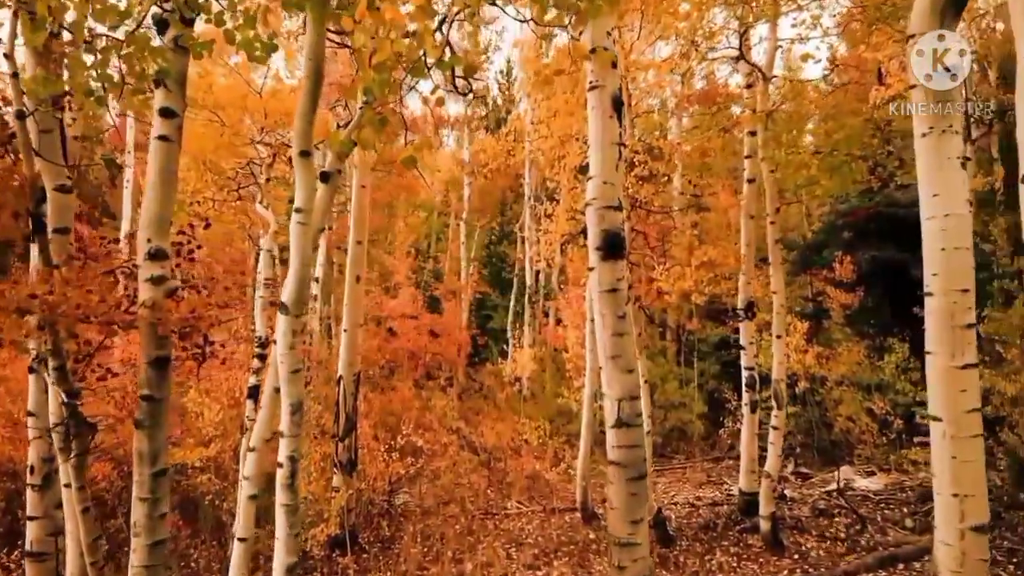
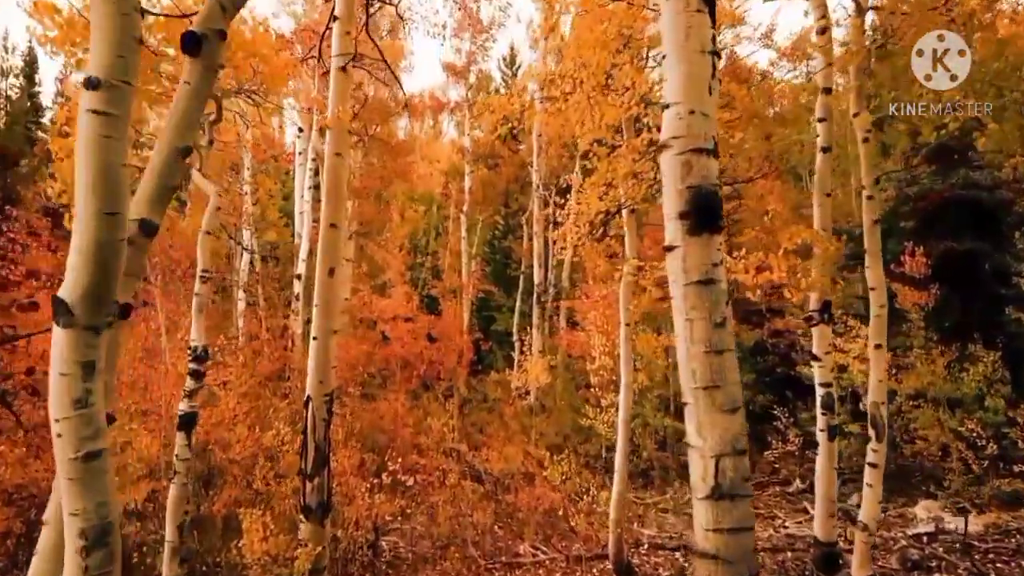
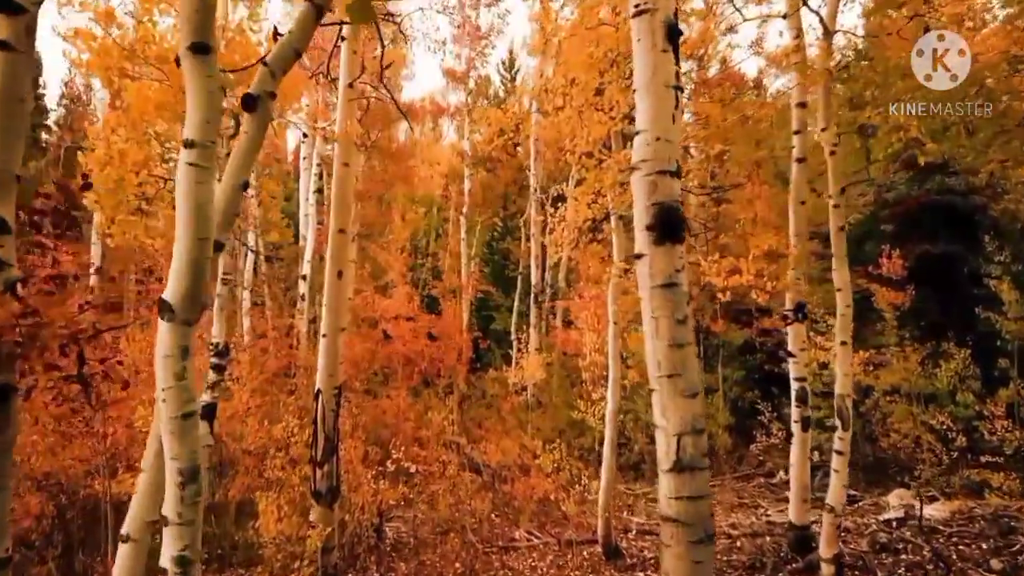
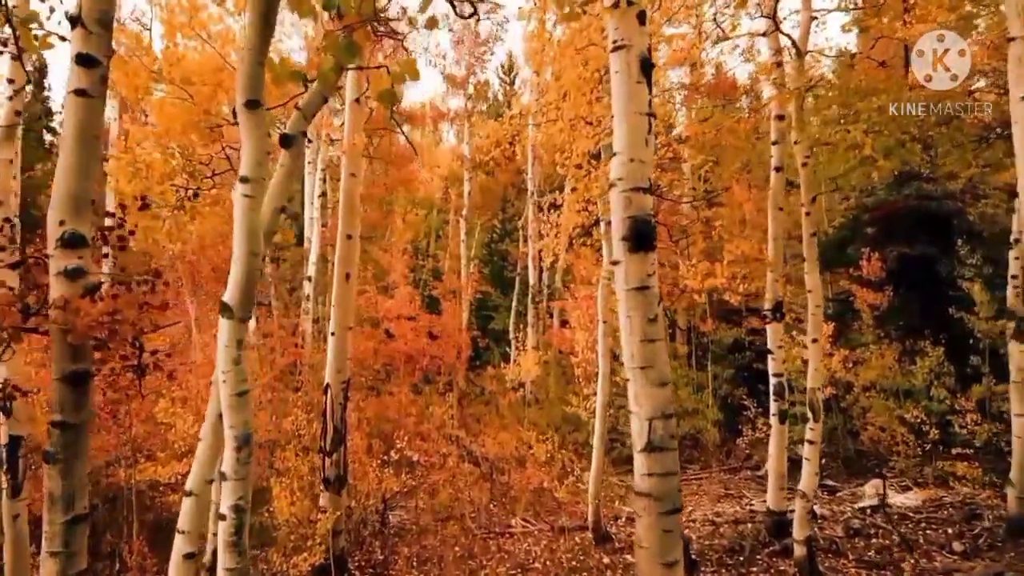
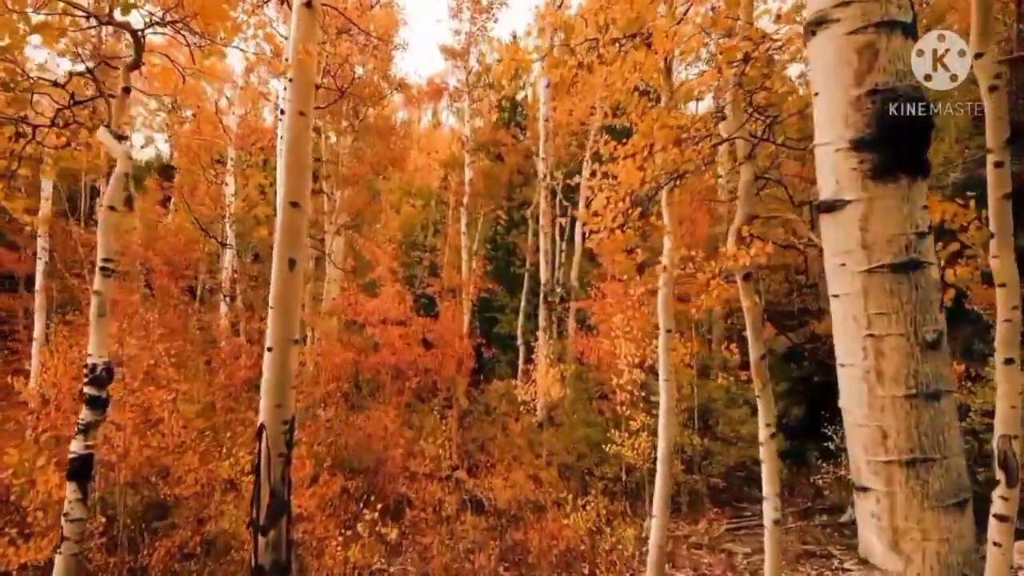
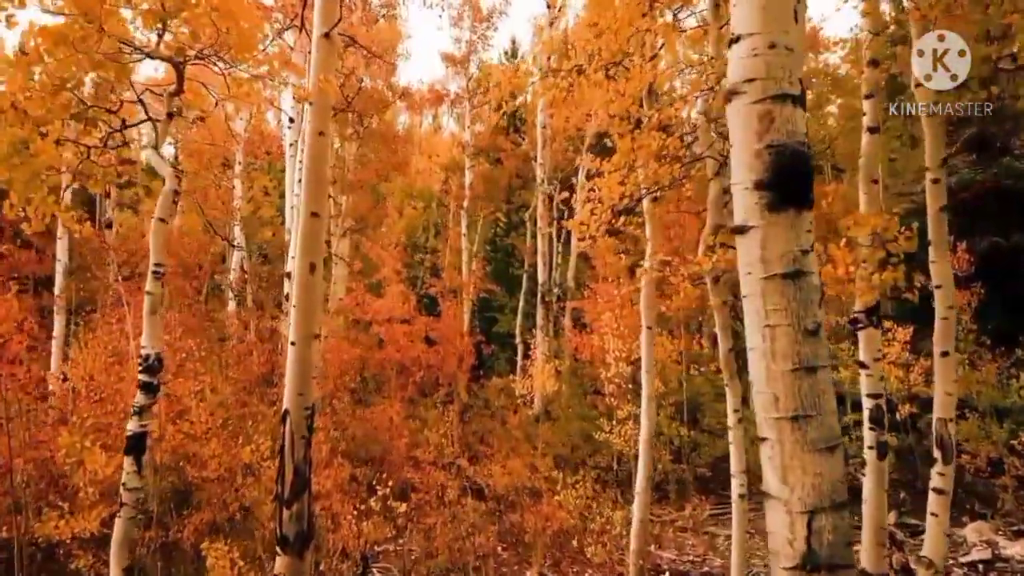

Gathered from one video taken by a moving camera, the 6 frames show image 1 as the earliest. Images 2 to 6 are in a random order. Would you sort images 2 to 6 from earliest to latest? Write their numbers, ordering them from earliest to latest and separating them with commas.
4, 3, 2, 6, 5
